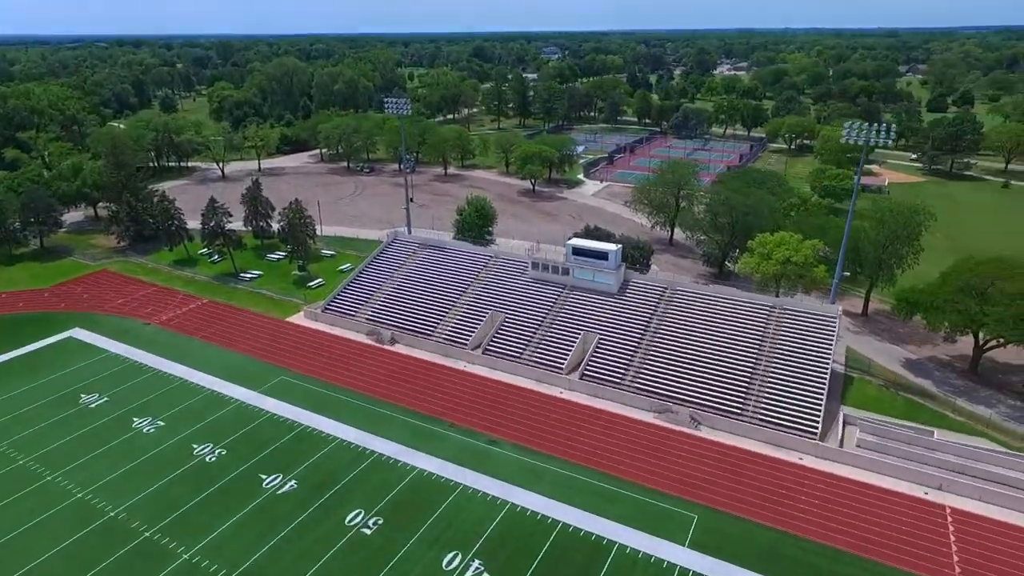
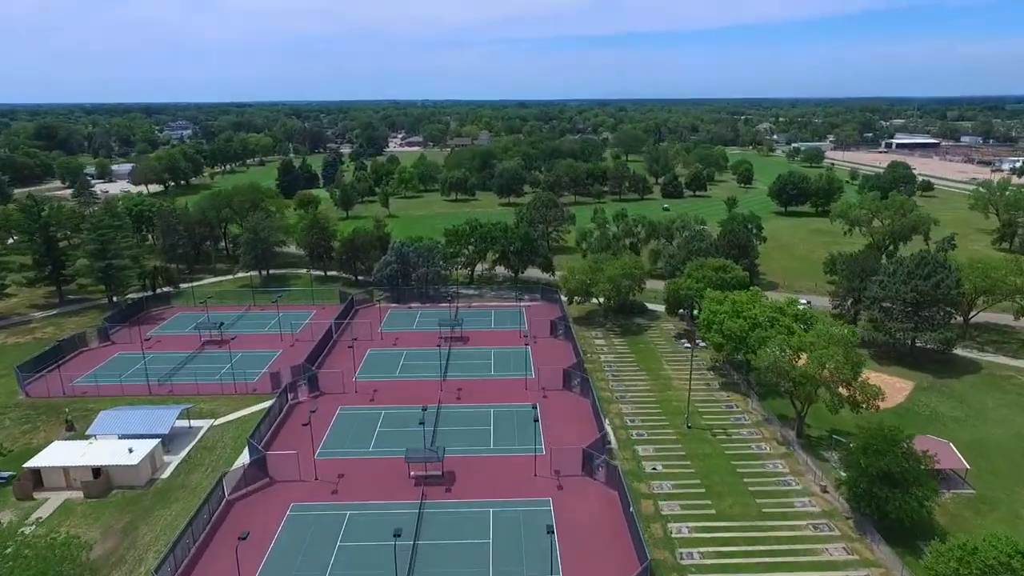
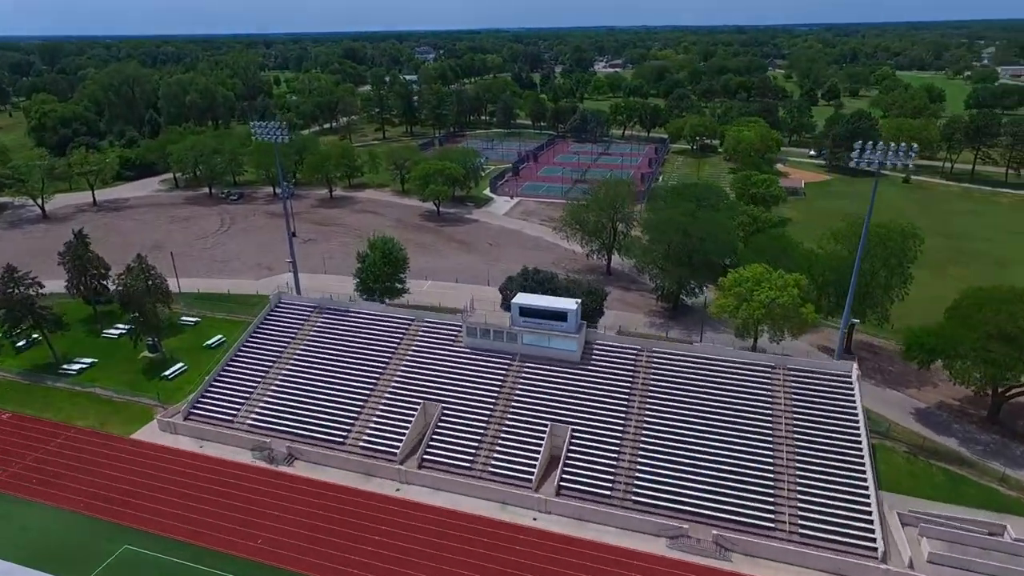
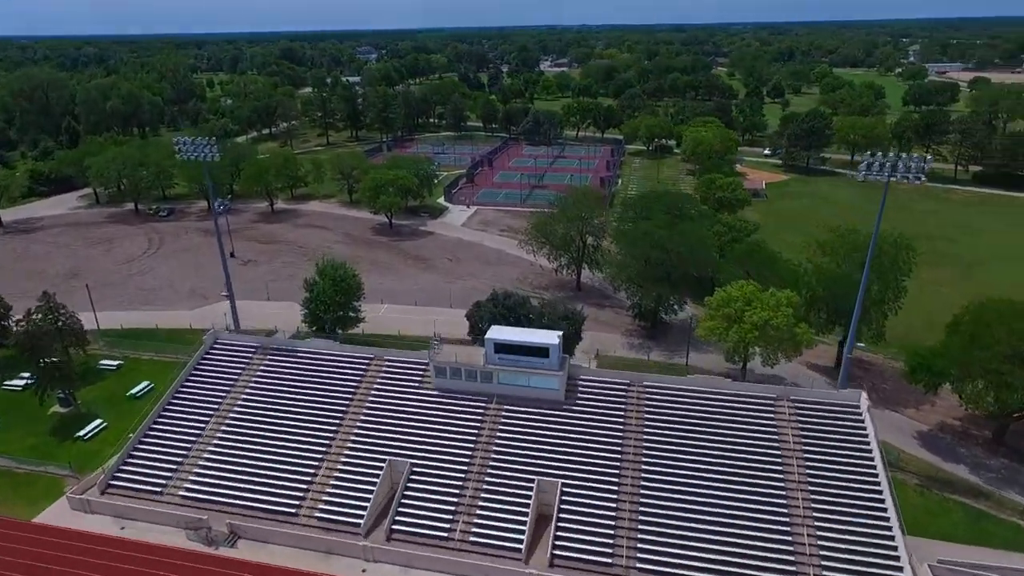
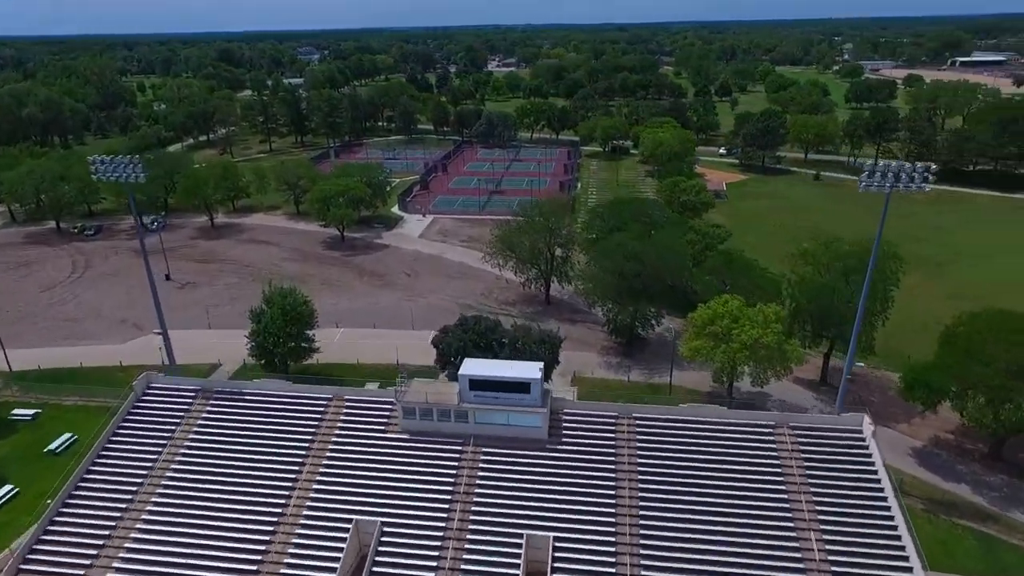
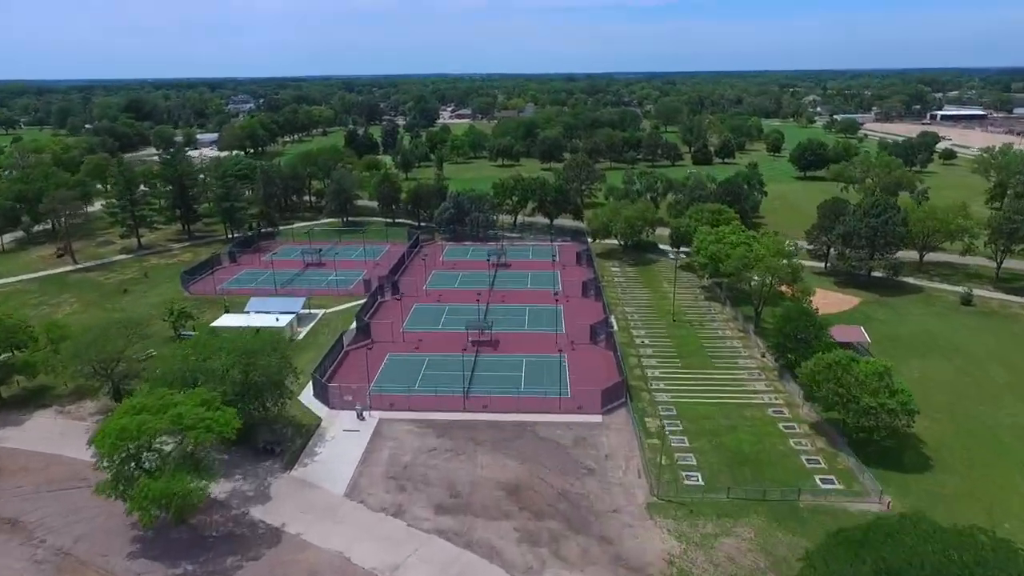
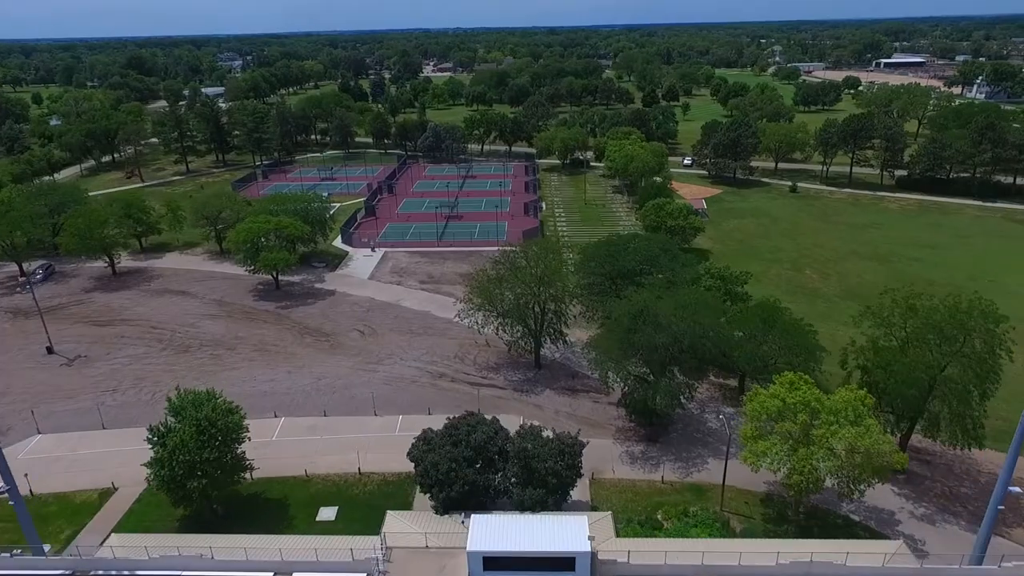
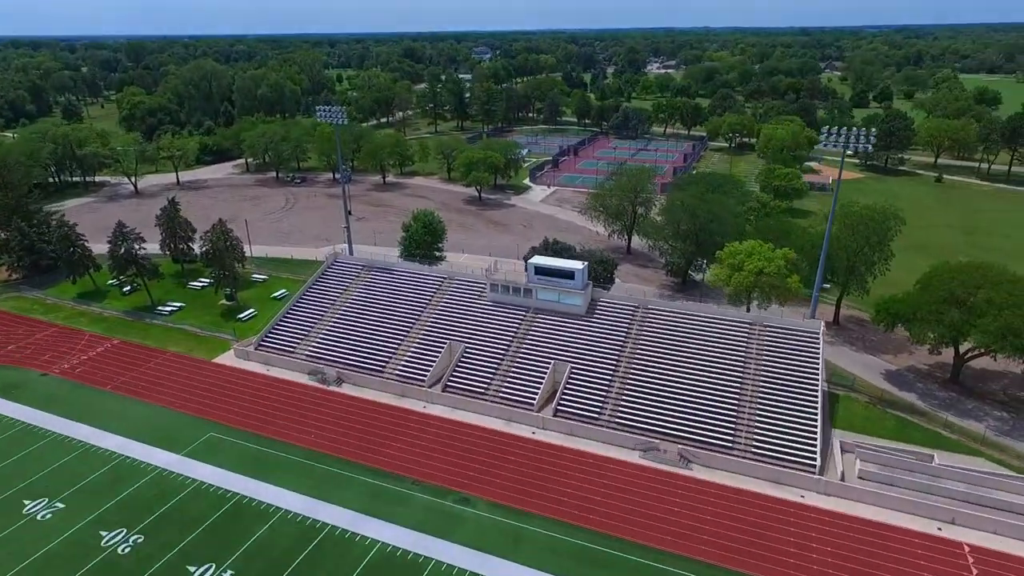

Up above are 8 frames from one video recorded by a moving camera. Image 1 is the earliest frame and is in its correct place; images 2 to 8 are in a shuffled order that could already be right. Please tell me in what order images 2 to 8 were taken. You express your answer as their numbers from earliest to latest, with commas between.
8, 3, 4, 5, 7, 6, 2
